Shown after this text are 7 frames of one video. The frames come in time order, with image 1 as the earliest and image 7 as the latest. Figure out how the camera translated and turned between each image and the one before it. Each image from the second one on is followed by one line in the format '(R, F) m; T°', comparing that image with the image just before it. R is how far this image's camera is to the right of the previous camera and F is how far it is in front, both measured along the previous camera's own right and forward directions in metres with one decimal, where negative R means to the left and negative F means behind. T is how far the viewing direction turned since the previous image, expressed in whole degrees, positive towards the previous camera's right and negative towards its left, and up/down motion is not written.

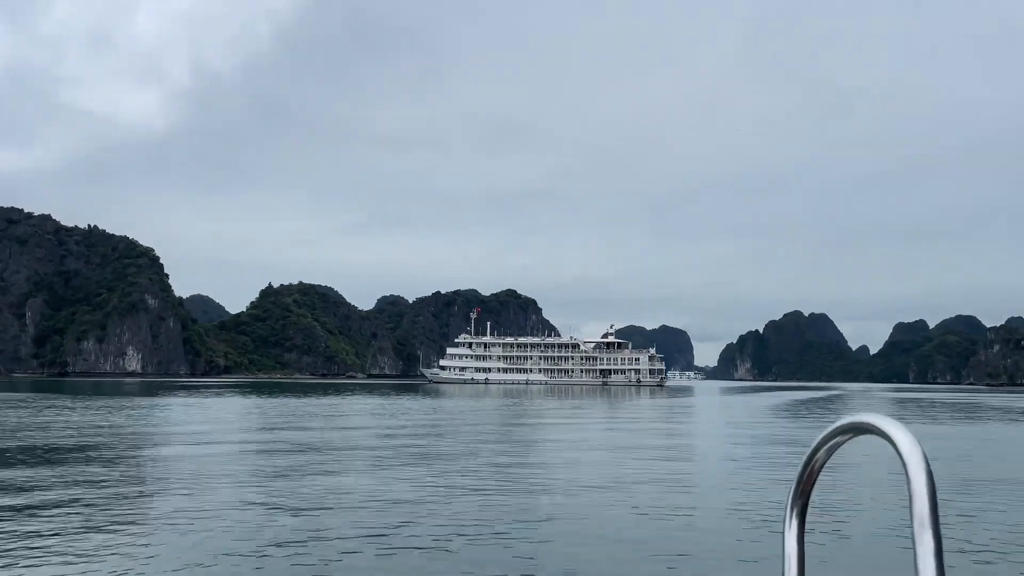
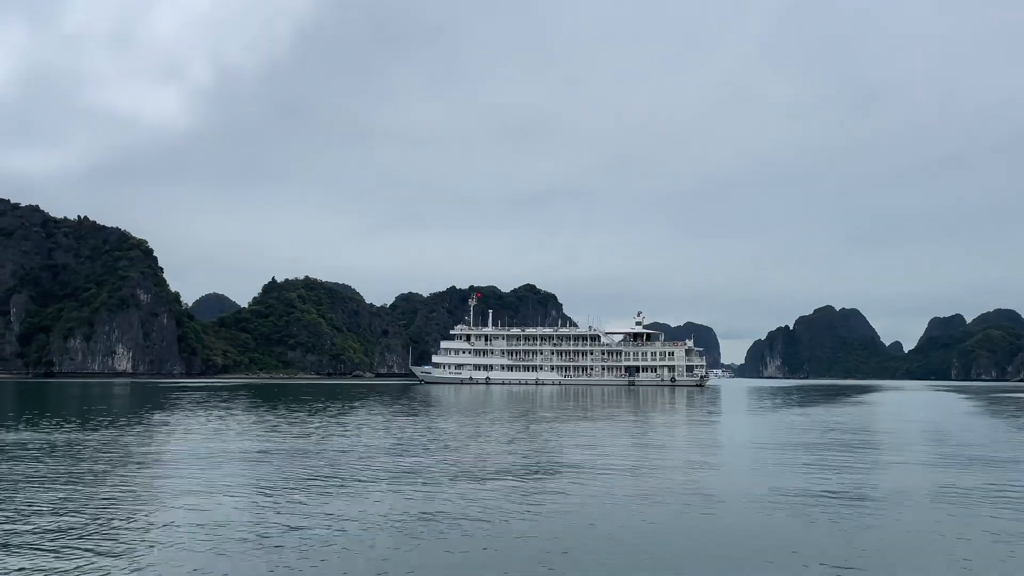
(+0.9, +8.4) m; -2°
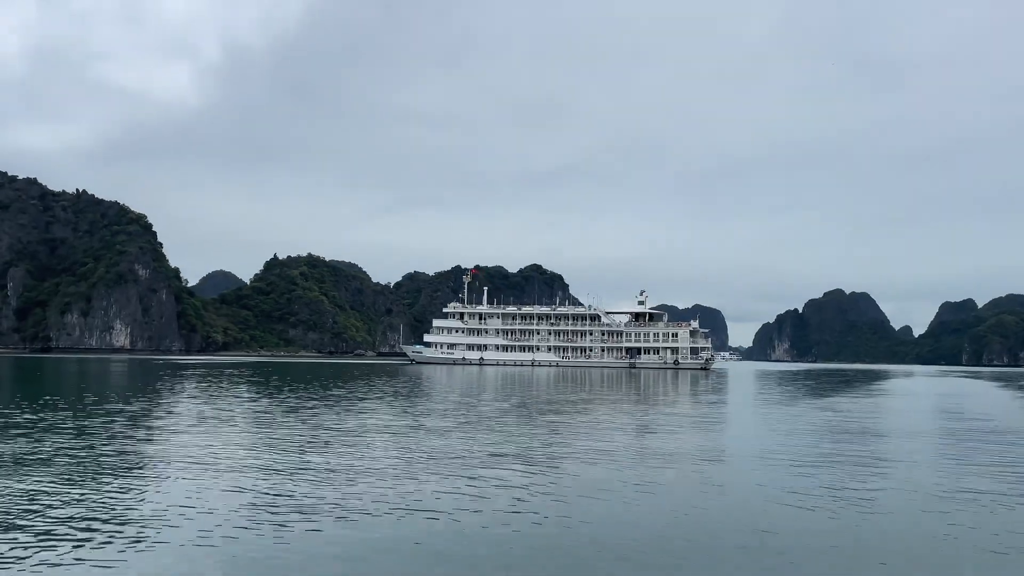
(+0.6, +2.0) m; -1°
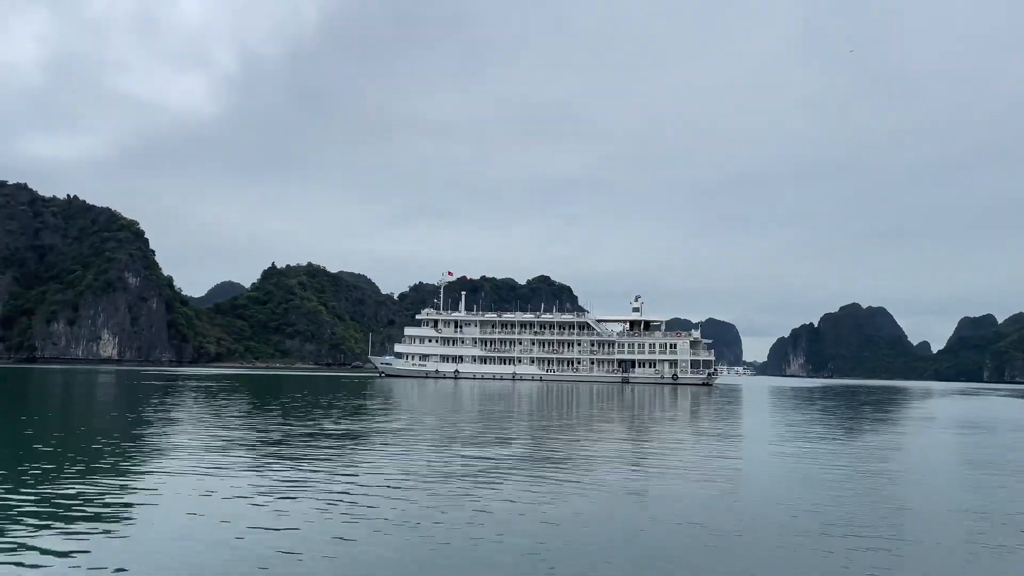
(+1.5, +4.0) m; -1°
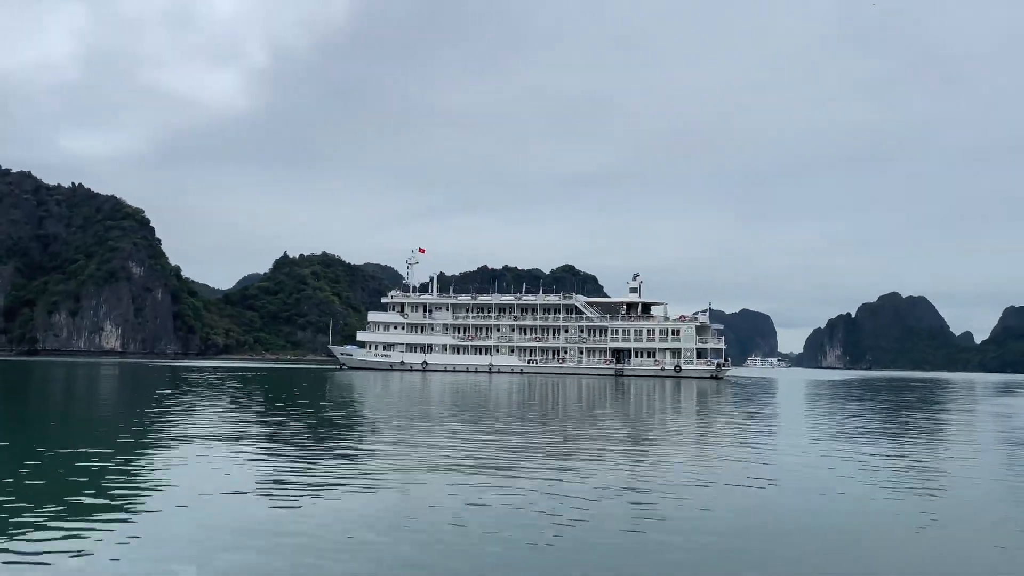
(+2.0, +4.8) m; -2°
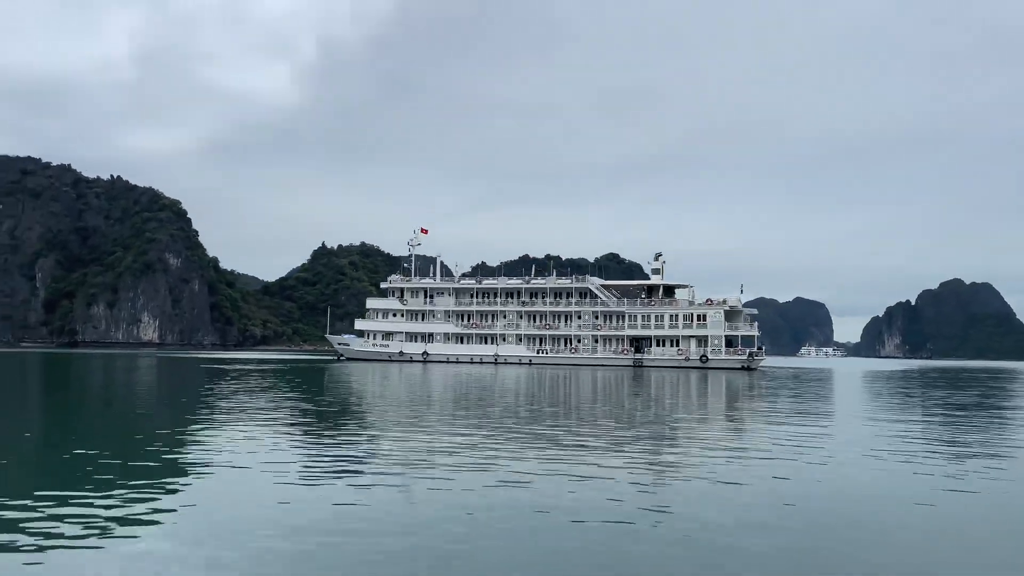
(+1.3, +2.8) m; -4°
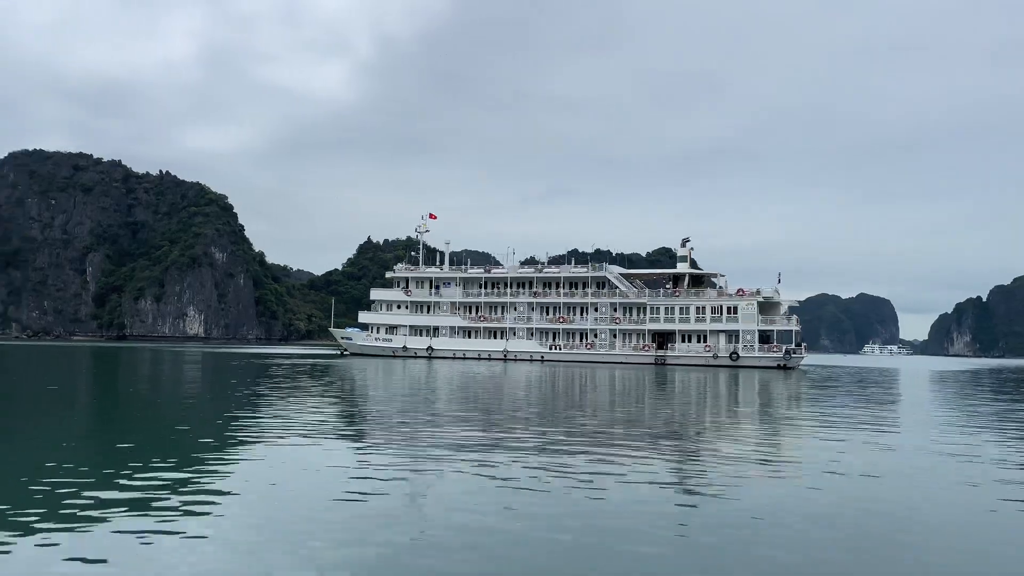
(+1.3, +2.3) m; -4°
